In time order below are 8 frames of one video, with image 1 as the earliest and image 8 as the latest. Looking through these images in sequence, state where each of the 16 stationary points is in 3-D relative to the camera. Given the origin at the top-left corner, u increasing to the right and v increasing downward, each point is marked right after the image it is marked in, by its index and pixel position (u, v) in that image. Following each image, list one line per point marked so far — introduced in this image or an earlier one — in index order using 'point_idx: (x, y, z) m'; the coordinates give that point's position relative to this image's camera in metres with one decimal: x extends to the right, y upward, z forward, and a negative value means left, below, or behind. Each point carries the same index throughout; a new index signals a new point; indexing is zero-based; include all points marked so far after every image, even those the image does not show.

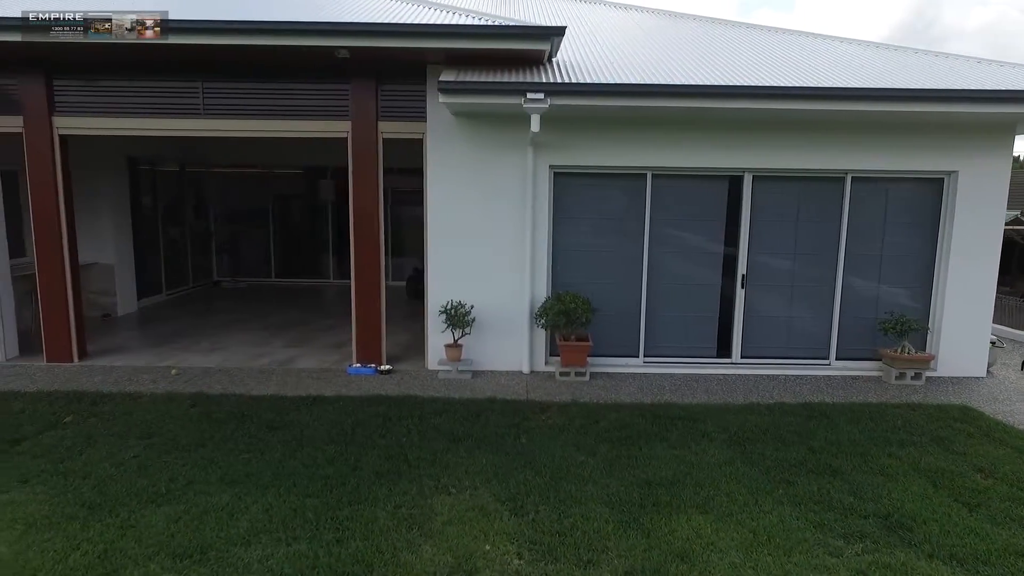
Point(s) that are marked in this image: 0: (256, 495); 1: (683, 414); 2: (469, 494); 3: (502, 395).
0: (-1.1, -0.9, +3.4) m
1: (+1.0, -0.8, +4.8) m
2: (-0.2, -0.9, +3.5) m
3: (-0.1, -0.7, +5.4) m
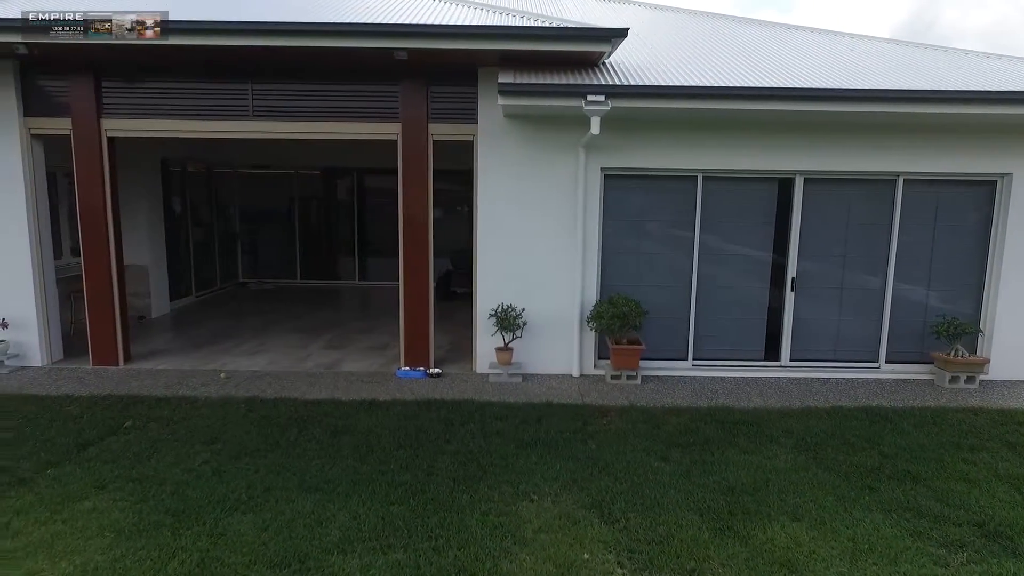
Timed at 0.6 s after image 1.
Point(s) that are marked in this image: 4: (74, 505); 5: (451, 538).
0: (-0.7, -0.9, +3.4) m
1: (+1.4, -0.8, +4.8) m
2: (+0.2, -0.9, +3.5) m
3: (+0.3, -0.7, +5.4) m
4: (-1.9, -0.9, +3.4) m
5: (-0.2, -1.0, +3.1) m
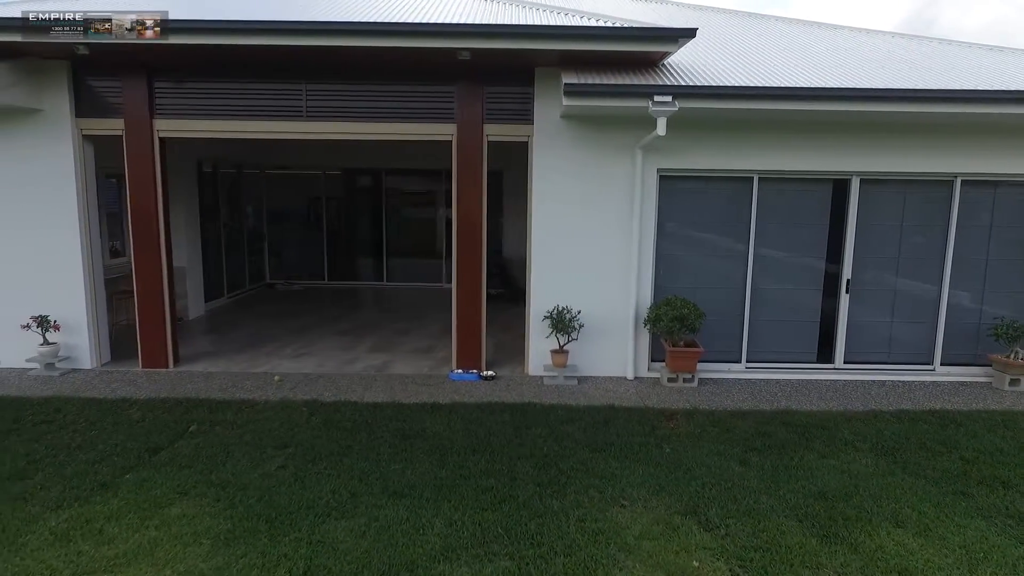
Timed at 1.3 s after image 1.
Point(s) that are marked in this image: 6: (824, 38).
0: (-0.3, -0.9, +3.4) m
1: (+1.8, -0.8, +4.8) m
2: (+0.6, -0.9, +3.5) m
3: (+0.7, -0.8, +5.3) m
4: (-1.5, -0.9, +3.4) m
5: (+0.2, -1.0, +3.0) m
6: (+2.6, +2.0, +6.5) m
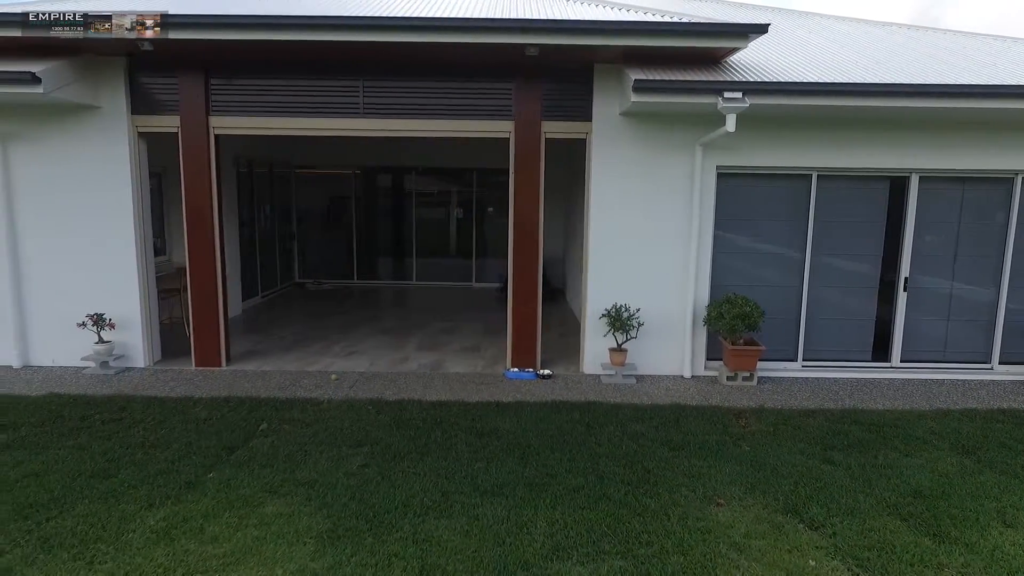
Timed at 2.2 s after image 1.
0: (+0.1, -0.9, +3.3) m
1: (+2.2, -0.8, +4.7) m
2: (+1.0, -0.9, +3.4) m
3: (+1.1, -0.7, +5.3) m
4: (-1.1, -0.9, +3.3) m
5: (+0.6, -1.0, +3.0) m
6: (+3.0, +2.1, +6.5) m
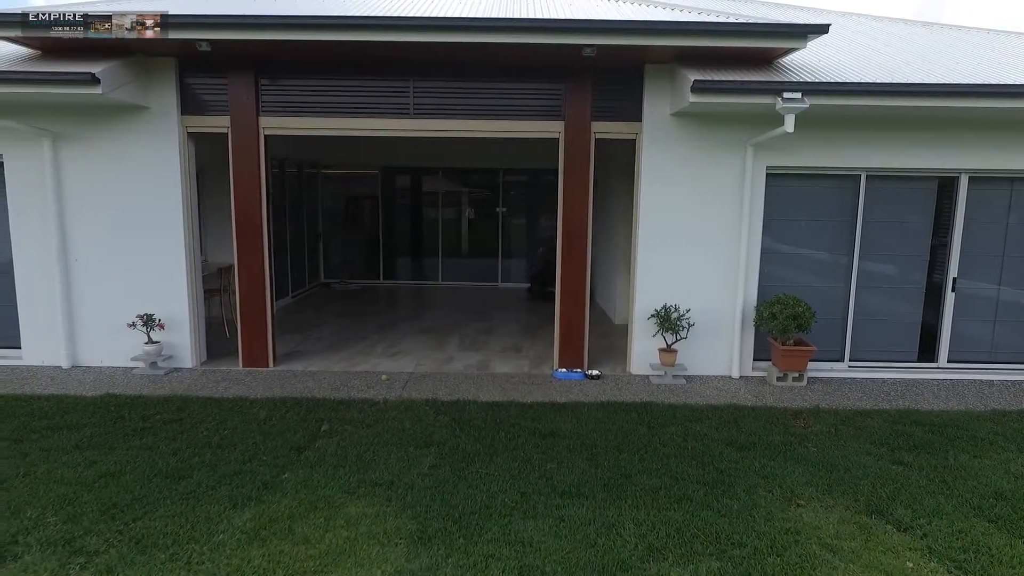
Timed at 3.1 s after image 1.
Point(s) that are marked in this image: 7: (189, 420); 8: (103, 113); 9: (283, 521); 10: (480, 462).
0: (+0.4, -0.9, +3.3) m
1: (+2.5, -0.8, +4.7) m
2: (+1.3, -0.9, +3.4) m
3: (+1.5, -0.7, +5.3) m
4: (-0.7, -0.9, +3.3) m
5: (+0.9, -1.0, +3.0) m
6: (+3.3, +2.1, +6.5) m
7: (-1.9, -0.8, +4.7) m
8: (-2.9, +1.2, +5.6) m
9: (-0.9, -0.9, +3.2) m
10: (-0.2, -0.9, +4.0) m
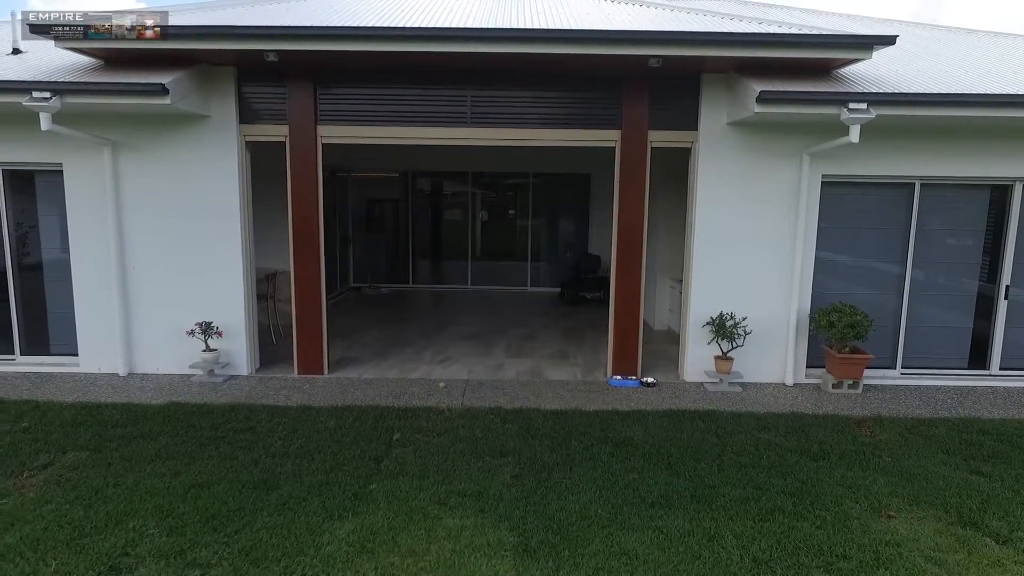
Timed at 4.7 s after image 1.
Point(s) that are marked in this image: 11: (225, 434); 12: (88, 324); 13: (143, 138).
0: (+0.8, -1.0, +3.4) m
1: (+3.0, -0.8, +4.7) m
2: (+1.7, -1.0, +3.4) m
3: (+1.9, -0.8, +5.3) m
4: (-0.3, -1.0, +3.4) m
5: (+1.3, -1.0, +3.0) m
6: (+3.7, +2.0, +6.5) m
7: (-1.5, -0.8, +4.7) m
8: (-2.5, +1.2, +5.6) m
9: (-0.5, -1.0, +3.2) m
10: (+0.2, -0.9, +4.0) m
11: (-1.6, -0.8, +4.6) m
12: (-3.1, -0.3, +5.9) m
13: (-2.6, +1.1, +5.7) m
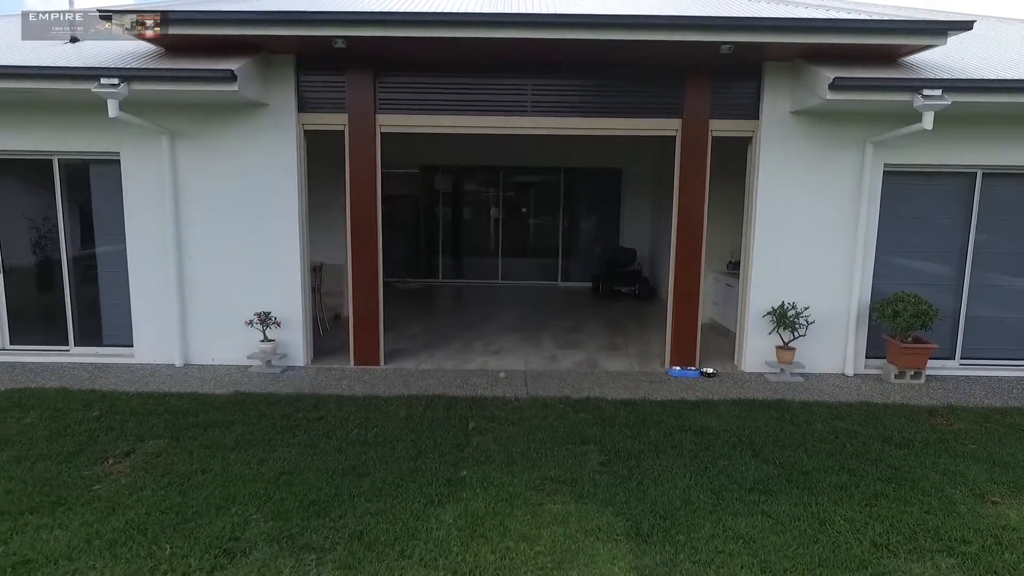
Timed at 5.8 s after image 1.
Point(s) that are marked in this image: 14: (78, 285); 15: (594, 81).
0: (+1.3, -0.9, +3.3) m
1: (+3.4, -0.8, +4.7) m
2: (+2.2, -0.9, +3.4) m
3: (+2.3, -0.7, +5.3) m
4: (+0.1, -0.9, +3.3) m
5: (+1.7, -0.9, +3.0) m
6: (+4.2, +2.1, +6.5) m
7: (-1.0, -0.8, +4.6) m
8: (-2.0, +1.2, +5.6) m
9: (-0.1, -0.9, +3.2) m
10: (+0.7, -0.8, +4.0) m
11: (-1.2, -0.8, +4.5) m
12: (-2.7, -0.2, +5.9) m
13: (-2.2, +1.1, +5.6) m
14: (-3.3, 0.0, +6.0) m
15: (+0.6, +1.5, +5.7) m
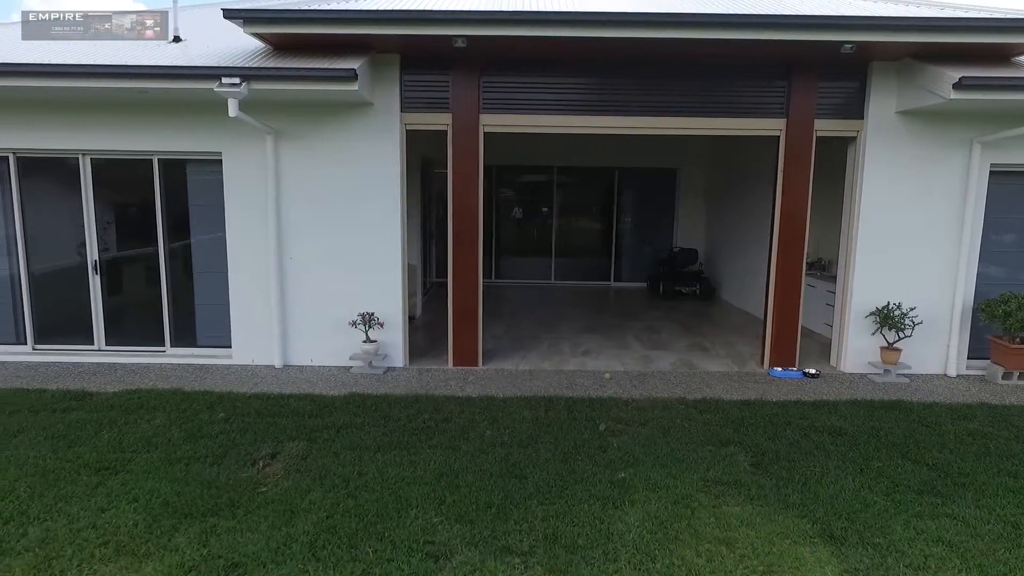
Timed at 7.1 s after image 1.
0: (+2.0, -0.9, +3.3) m
1: (+4.1, -0.8, +4.7) m
2: (+2.9, -0.9, +3.4) m
3: (+3.0, -0.7, +5.2) m
4: (+0.9, -0.9, +3.3) m
5: (+2.5, -0.9, +2.9) m
6: (+4.9, +2.1, +6.5) m
7: (-0.3, -0.8, +4.6) m
8: (-1.3, +1.2, +5.6) m
9: (+0.6, -0.9, +3.2) m
10: (+1.4, -0.8, +3.9) m
11: (-0.5, -0.8, +4.5) m
12: (-2.0, -0.2, +5.8) m
13: (-1.4, +1.1, +5.6) m
14: (-2.5, 0.0, +6.0) m
15: (+1.3, +1.5, +5.6) m
